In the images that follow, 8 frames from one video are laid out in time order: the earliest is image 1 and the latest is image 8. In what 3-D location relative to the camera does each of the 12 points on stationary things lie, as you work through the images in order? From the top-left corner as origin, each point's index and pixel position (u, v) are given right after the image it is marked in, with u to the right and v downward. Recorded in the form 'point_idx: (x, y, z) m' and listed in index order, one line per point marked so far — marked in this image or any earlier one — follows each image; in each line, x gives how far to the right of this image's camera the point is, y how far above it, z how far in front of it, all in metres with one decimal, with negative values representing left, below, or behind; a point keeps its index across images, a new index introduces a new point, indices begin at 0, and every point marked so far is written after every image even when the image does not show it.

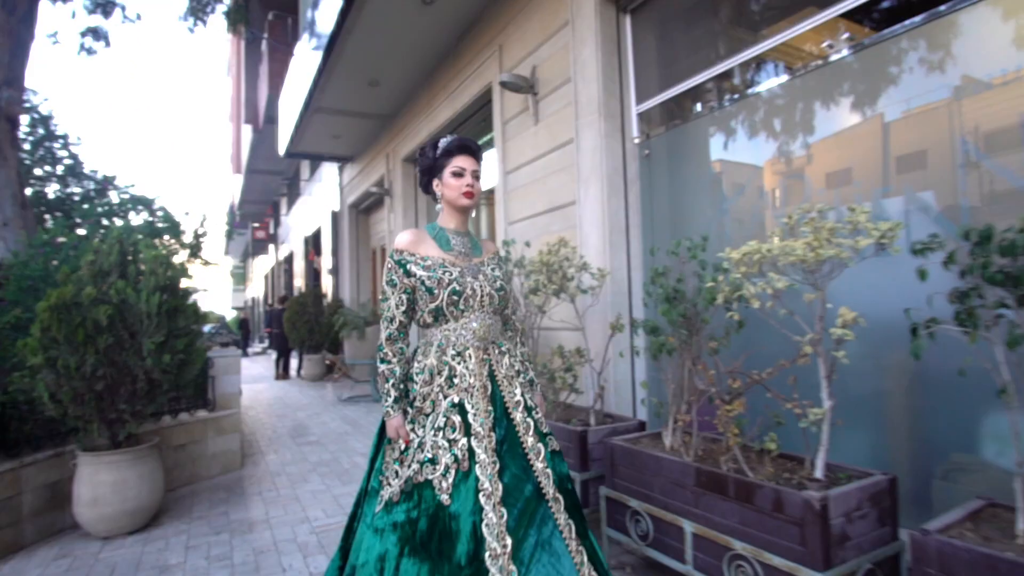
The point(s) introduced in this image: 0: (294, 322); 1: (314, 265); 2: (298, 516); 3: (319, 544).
0: (-4.2, -0.7, +11.0) m
1: (-5.0, +0.6, +14.5) m
2: (-1.4, -1.5, +3.8) m
3: (-1.1, -1.5, +3.3) m
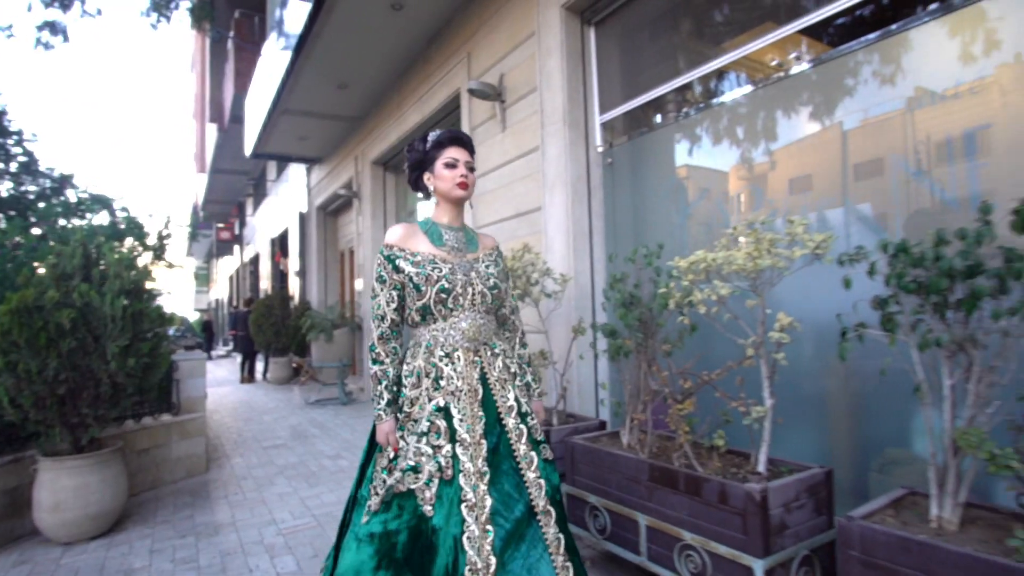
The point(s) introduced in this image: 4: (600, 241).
0: (-4.7, -0.7, +10.9) m
1: (-5.8, +0.5, +14.4) m
2: (-1.6, -1.5, +3.8) m
3: (-1.3, -1.5, +3.4) m
4: (+0.7, +0.4, +4.6) m
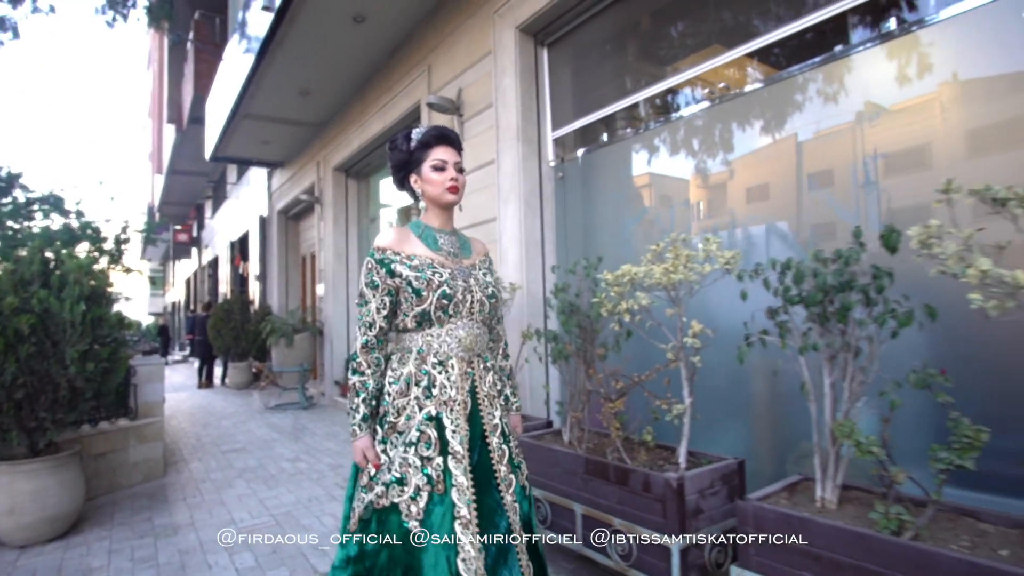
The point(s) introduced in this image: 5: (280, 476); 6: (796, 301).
0: (-5.5, -0.8, +10.8) m
1: (-6.7, +0.4, +14.2) m
2: (-1.9, -1.6, +3.9) m
3: (-1.6, -1.5, +3.5) m
4: (+0.3, +0.3, +4.8) m
5: (-2.0, -1.6, +4.9) m
6: (+1.0, 0.0, +1.9) m
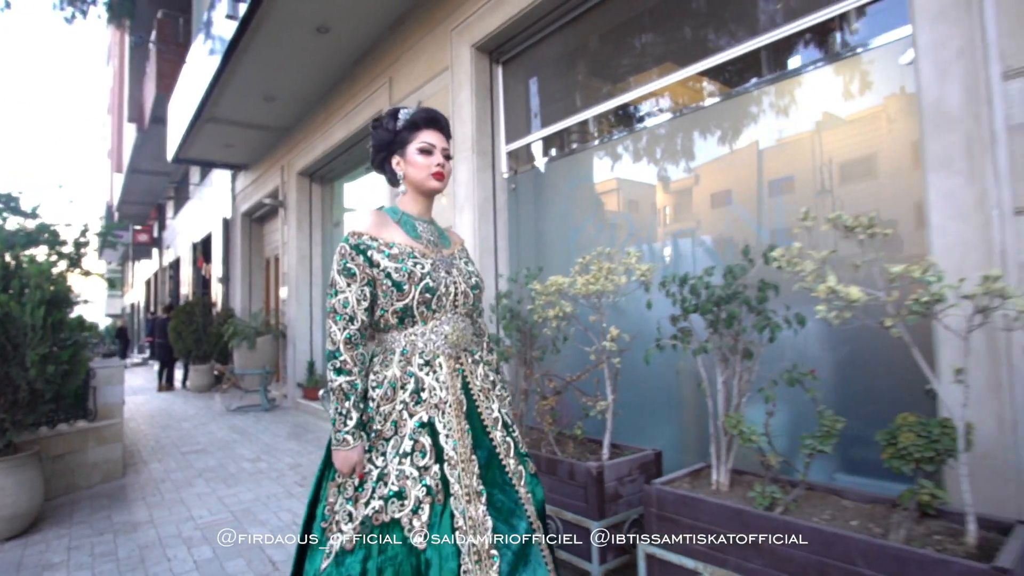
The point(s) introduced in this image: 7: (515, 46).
0: (-6.2, -0.8, +10.8) m
1: (-7.6, +0.4, +14.1) m
2: (-2.3, -1.6, +4.0) m
3: (-1.9, -1.6, +3.6) m
4: (-0.1, +0.3, +5.1) m
5: (-2.4, -1.6, +5.1) m
6: (+0.7, -0.1, +2.2) m
7: (0.0, +2.1, +5.1) m
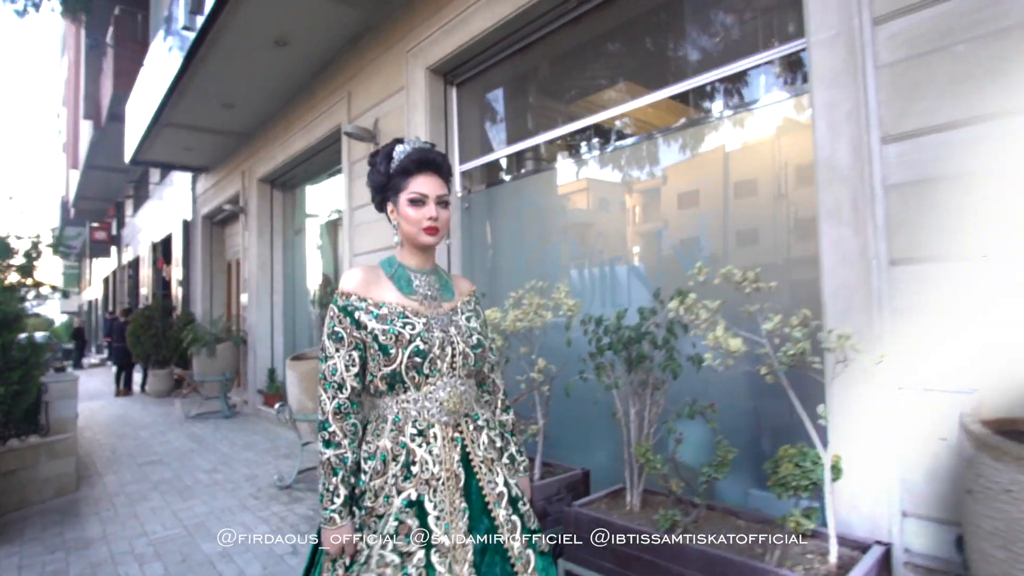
0: (-6.9, -0.9, +10.7) m
1: (-8.4, +0.3, +13.9) m
2: (-2.7, -1.7, +4.1) m
3: (-2.3, -1.7, +3.7) m
4: (-0.5, +0.1, +5.2) m
5: (-2.8, -1.8, +5.1) m
6: (+0.4, -0.3, +2.5) m
7: (-0.4, +2.0, +5.2) m
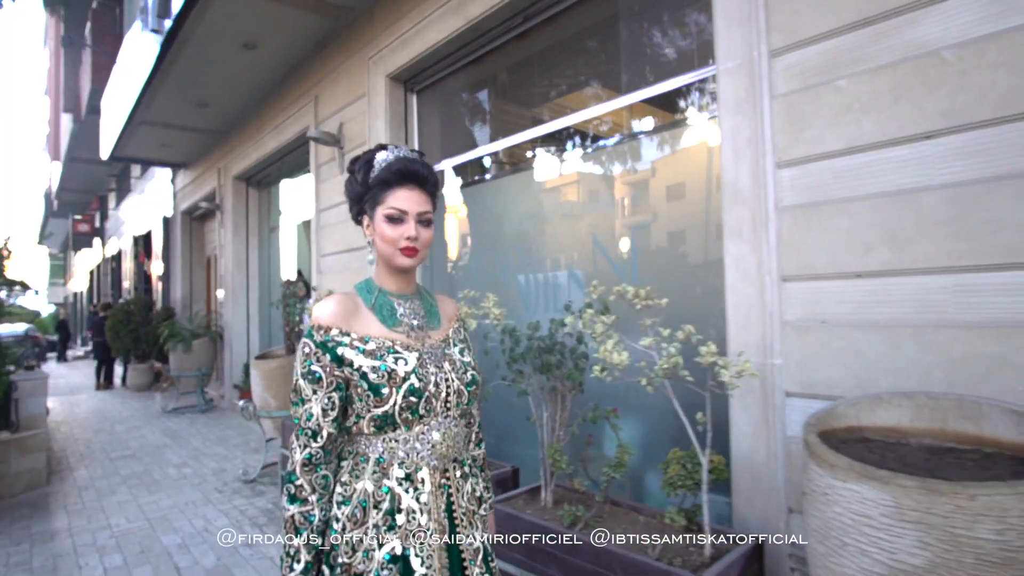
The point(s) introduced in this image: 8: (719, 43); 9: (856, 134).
0: (-7.3, -0.8, +10.8) m
1: (-8.9, +0.5, +14.0) m
2: (-3.1, -1.8, +4.3) m
3: (-2.7, -1.7, +3.9) m
4: (-0.9, +0.1, +5.4) m
5: (-3.2, -1.8, +5.3) m
6: (0.0, -0.3, +2.7) m
7: (-0.8, +2.0, +5.4) m
8: (+1.0, +1.2, +2.9) m
9: (+1.4, +0.6, +2.4) m
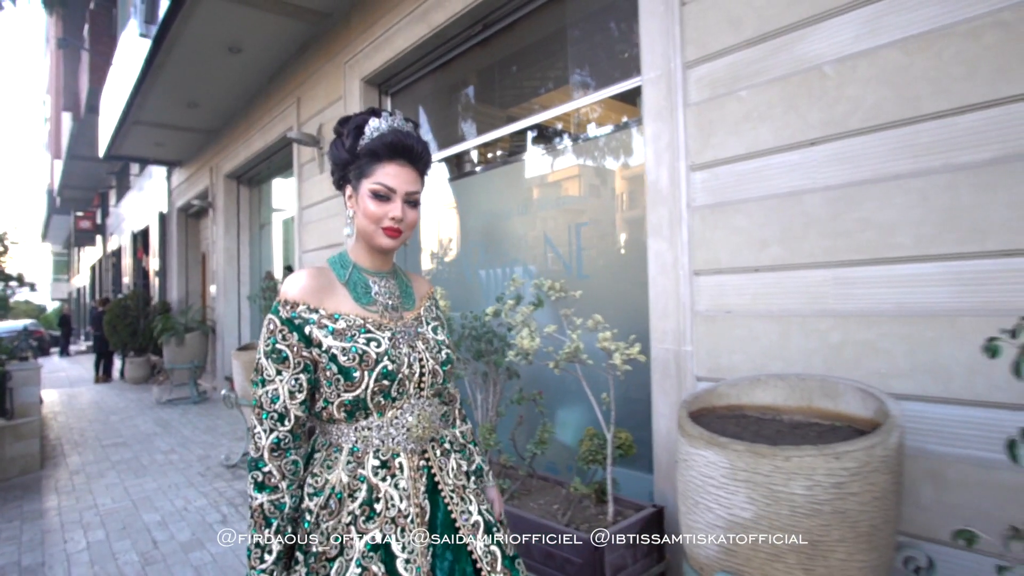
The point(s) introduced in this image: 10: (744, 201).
0: (-7.6, -0.7, +11.1) m
1: (-9.1, +0.6, +14.3) m
2: (-3.4, -1.7, +4.6) m
3: (-3.0, -1.7, +4.2) m
4: (-1.2, +0.2, +5.7) m
5: (-3.5, -1.7, +5.6) m
6: (-0.3, -0.3, +2.9) m
7: (-1.1, +2.0, +5.6) m
8: (+0.7, +1.3, +3.1) m
9: (+1.1, +0.7, +2.6) m
10: (+1.1, +0.4, +2.7) m
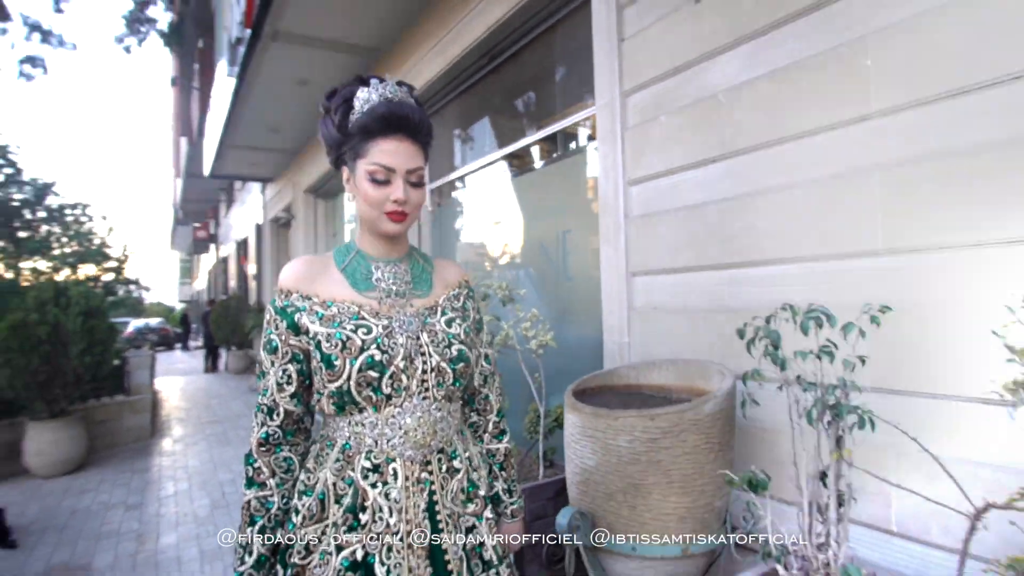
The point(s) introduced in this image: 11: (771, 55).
0: (-6.4, -0.7, +12.8) m
1: (-7.5, +0.5, +16.2) m
2: (-3.3, -1.7, +5.7) m
3: (-2.9, -1.7, +5.2) m
4: (-0.9, +0.2, +6.4) m
5: (-3.2, -1.8, +6.7) m
6: (-0.5, -0.3, +3.5) m
7: (-0.9, +2.0, +6.3) m
8: (+0.5, +1.3, +3.6) m
9: (+0.8, +0.7, +3.1) m
10: (+0.8, +0.4, +3.1) m
11: (+1.2, +1.0, +2.6) m
